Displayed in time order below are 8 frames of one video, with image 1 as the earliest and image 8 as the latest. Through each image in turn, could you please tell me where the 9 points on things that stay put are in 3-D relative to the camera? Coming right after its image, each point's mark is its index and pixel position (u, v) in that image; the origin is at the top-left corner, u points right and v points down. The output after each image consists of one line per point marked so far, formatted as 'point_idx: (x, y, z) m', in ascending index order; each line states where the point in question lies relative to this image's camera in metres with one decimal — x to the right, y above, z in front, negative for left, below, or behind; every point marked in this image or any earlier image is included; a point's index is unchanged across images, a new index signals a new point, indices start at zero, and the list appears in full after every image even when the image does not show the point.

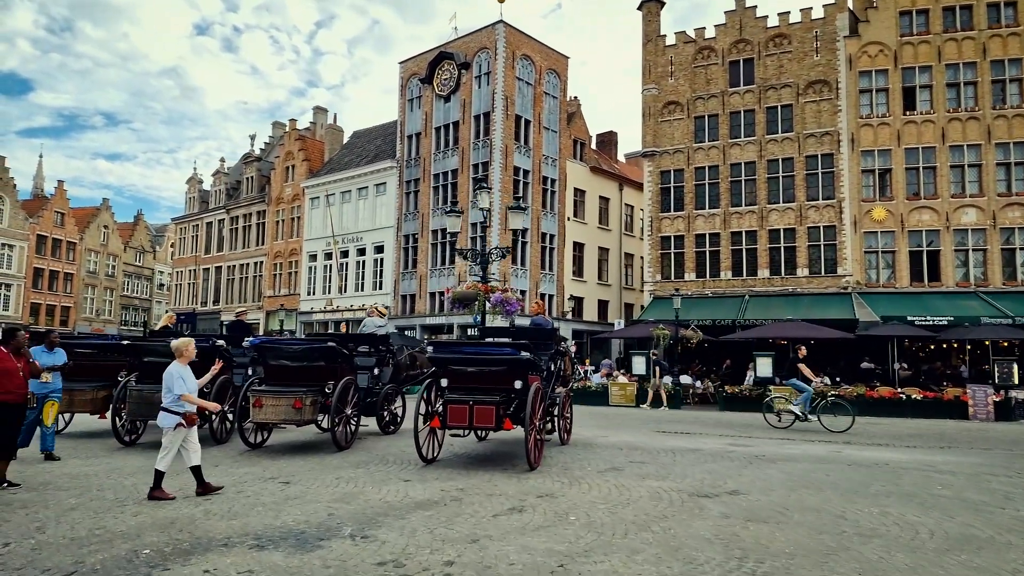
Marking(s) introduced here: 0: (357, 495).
0: (-1.7, -2.4, +6.9) m
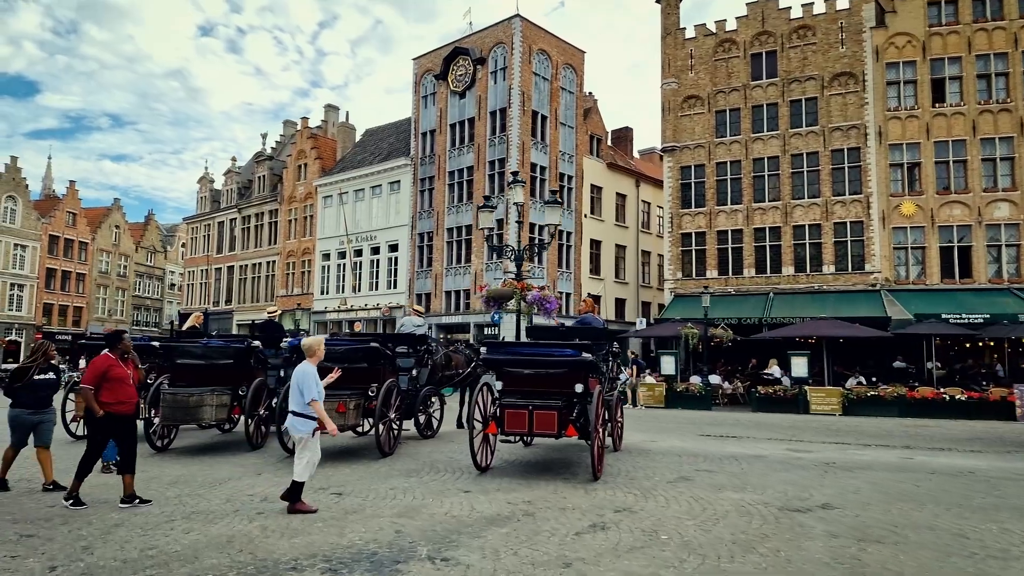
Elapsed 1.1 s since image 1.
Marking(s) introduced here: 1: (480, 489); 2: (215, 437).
0: (-1.0, -2.3, +6.4) m
1: (-0.4, -2.4, +7.3) m
2: (-5.5, -2.7, +11.2) m
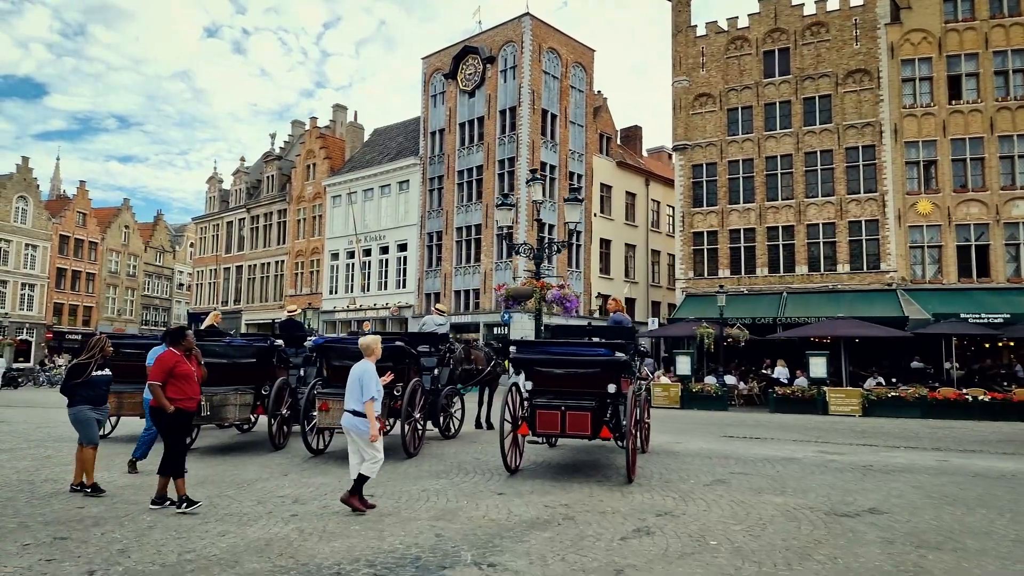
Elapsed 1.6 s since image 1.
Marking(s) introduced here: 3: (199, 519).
0: (-0.6, -2.3, +6.3) m
1: (0.0, -2.4, +7.1) m
2: (-5.1, -2.7, +11.1) m
3: (-3.1, -2.3, +6.1) m
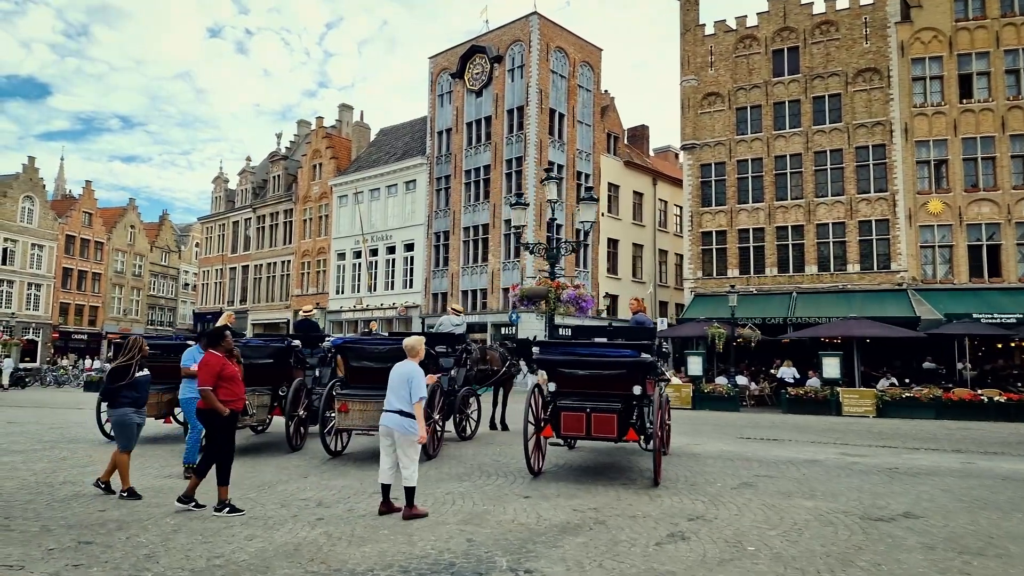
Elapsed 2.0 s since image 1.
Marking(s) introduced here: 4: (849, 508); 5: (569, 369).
0: (-0.3, -2.3, +6.2) m
1: (+0.3, -2.4, +7.0) m
2: (-4.7, -2.7, +11.0) m
3: (-2.8, -2.3, +6.0) m
4: (+3.6, -2.4, +6.5) m
5: (+0.7, -1.0, +7.8) m
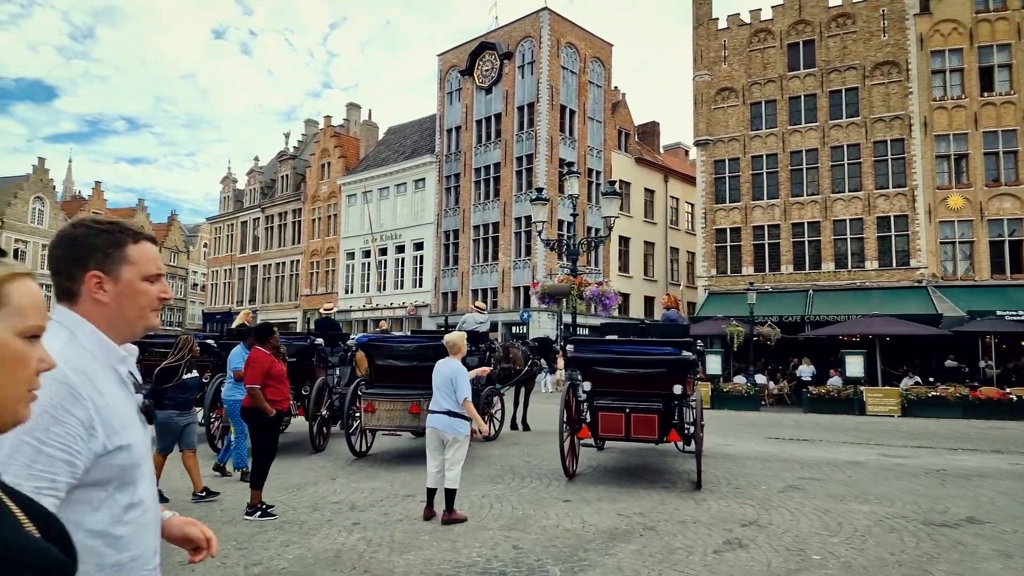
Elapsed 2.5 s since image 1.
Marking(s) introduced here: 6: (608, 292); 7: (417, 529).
0: (+0.2, -2.3, +5.9) m
1: (+0.8, -2.3, +6.7) m
2: (-4.3, -2.7, +10.7) m
3: (-2.4, -2.3, +5.7) m
4: (+4.1, -2.3, +6.2) m
5: (+1.2, -1.0, +7.5) m
6: (+2.1, -0.1, +13.4) m
7: (-0.9, -2.2, +5.6) m
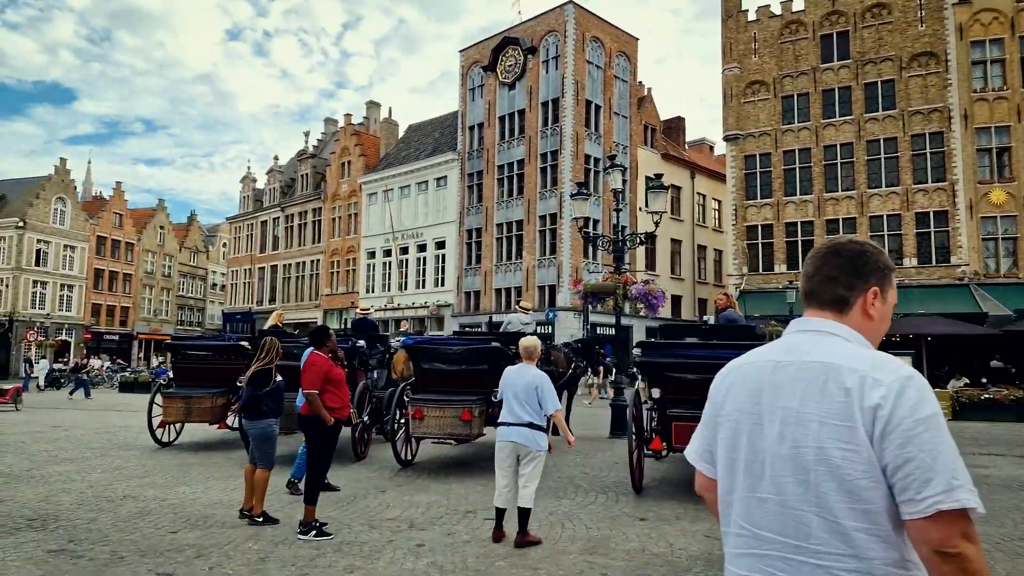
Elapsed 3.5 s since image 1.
0: (+0.9, -2.3, +5.4) m
1: (+1.5, -2.3, +6.2) m
2: (-3.5, -2.7, +10.3) m
3: (-1.7, -2.3, +5.2) m
4: (+4.8, -2.3, +5.6) m
5: (+1.9, -1.0, +7.0) m
6: (+3.0, -0.1, +12.8) m
7: (-0.2, -2.2, +5.1) m
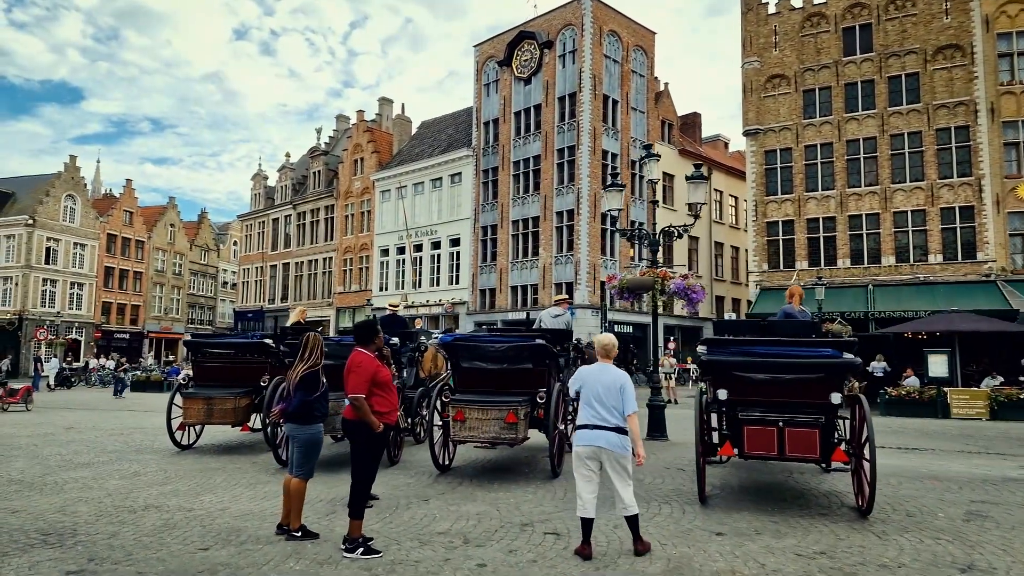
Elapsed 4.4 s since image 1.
0: (+1.4, -2.2, +4.8) m
1: (+2.1, -2.2, +5.6) m
2: (-2.9, -2.6, +9.8) m
3: (-1.1, -2.2, +4.7) m
4: (+5.3, -2.2, +5.0) m
5: (+2.5, -0.9, +6.4) m
6: (+3.6, 0.0, +12.2) m
7: (+0.4, -2.2, +4.6) m
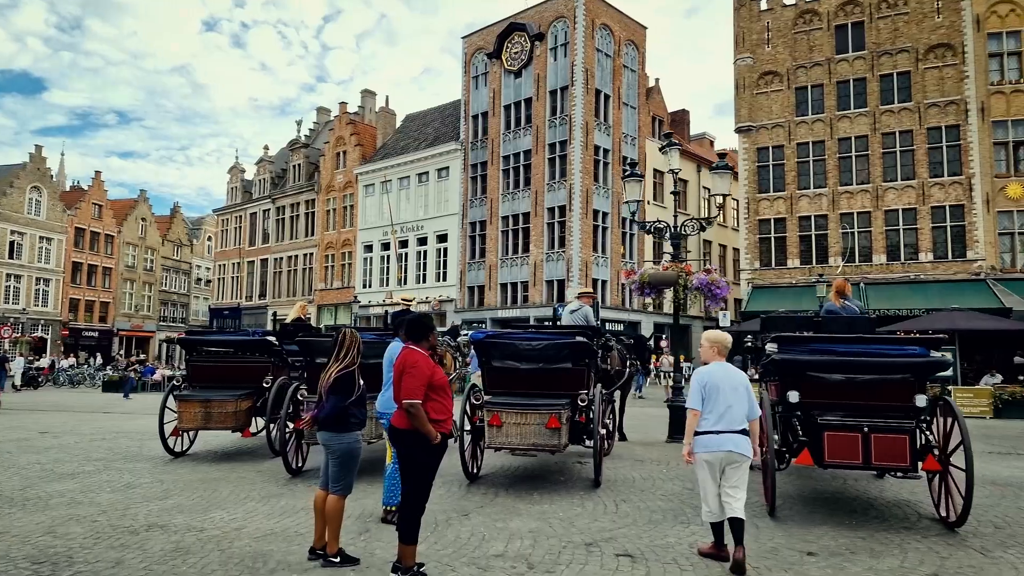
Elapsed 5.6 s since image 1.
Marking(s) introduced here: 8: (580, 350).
0: (+2.0, -2.1, +4.2) m
1: (+2.6, -2.2, +5.1) m
2: (-2.5, -2.5, +9.0) m
3: (-0.5, -2.1, +4.0) m
4: (+5.9, -2.1, +4.6) m
5: (+3.0, -0.8, +5.9) m
6: (+3.9, +0.1, +11.7) m
7: (+1.0, -2.1, +3.9) m
8: (+0.8, -0.8, +7.3) m
